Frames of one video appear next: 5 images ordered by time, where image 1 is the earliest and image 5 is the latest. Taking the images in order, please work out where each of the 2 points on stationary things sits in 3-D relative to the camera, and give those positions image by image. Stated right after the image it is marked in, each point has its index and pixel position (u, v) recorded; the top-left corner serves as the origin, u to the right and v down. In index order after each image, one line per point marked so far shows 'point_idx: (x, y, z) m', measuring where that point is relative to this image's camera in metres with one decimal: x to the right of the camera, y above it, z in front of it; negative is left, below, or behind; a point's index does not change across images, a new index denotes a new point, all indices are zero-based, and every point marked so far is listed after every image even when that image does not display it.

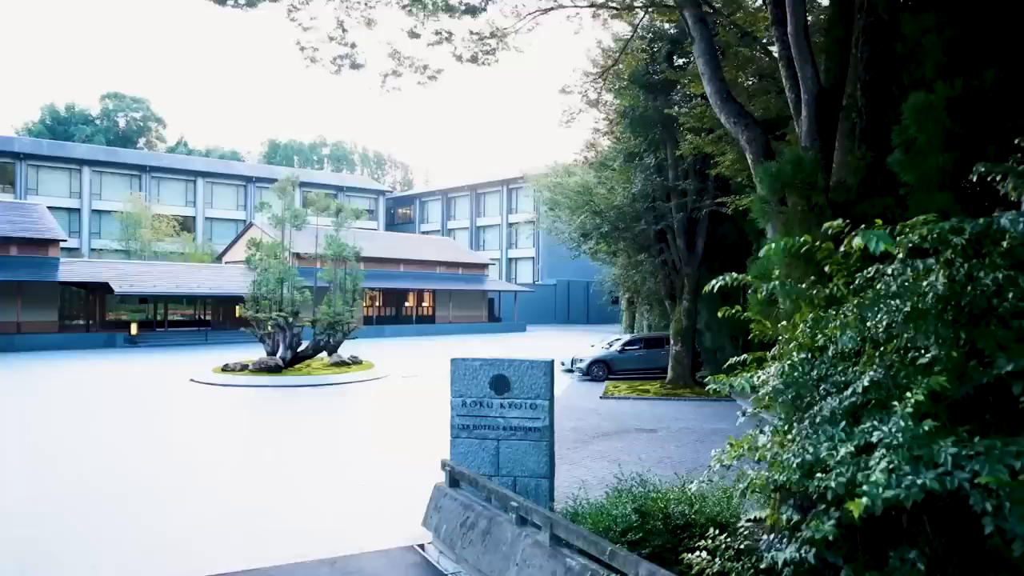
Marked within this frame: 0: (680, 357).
0: (+4.2, -1.7, +18.5) m
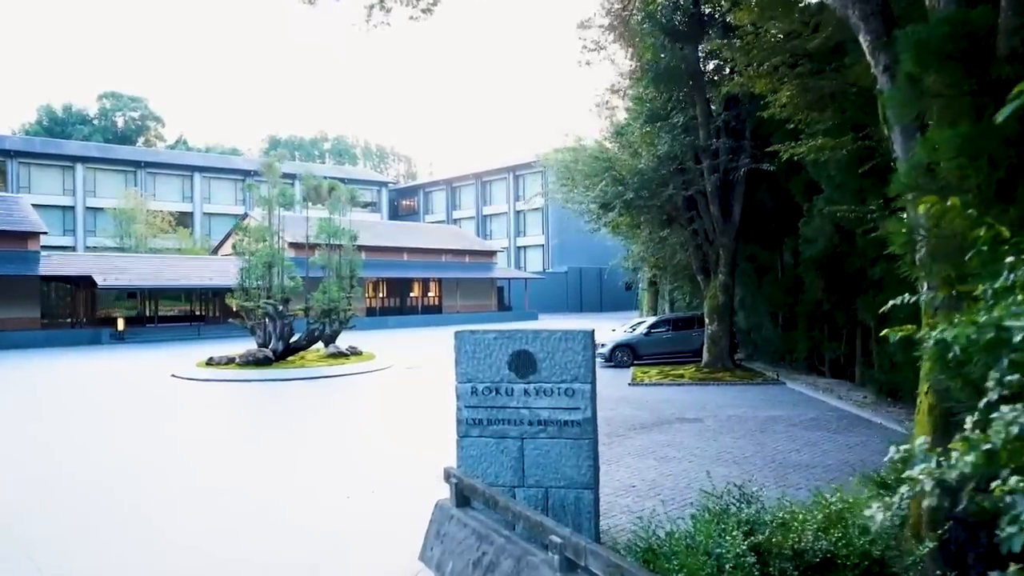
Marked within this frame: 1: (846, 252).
0: (+4.5, -1.1, +16.6) m
1: (+5.9, +0.6, +13.3) m
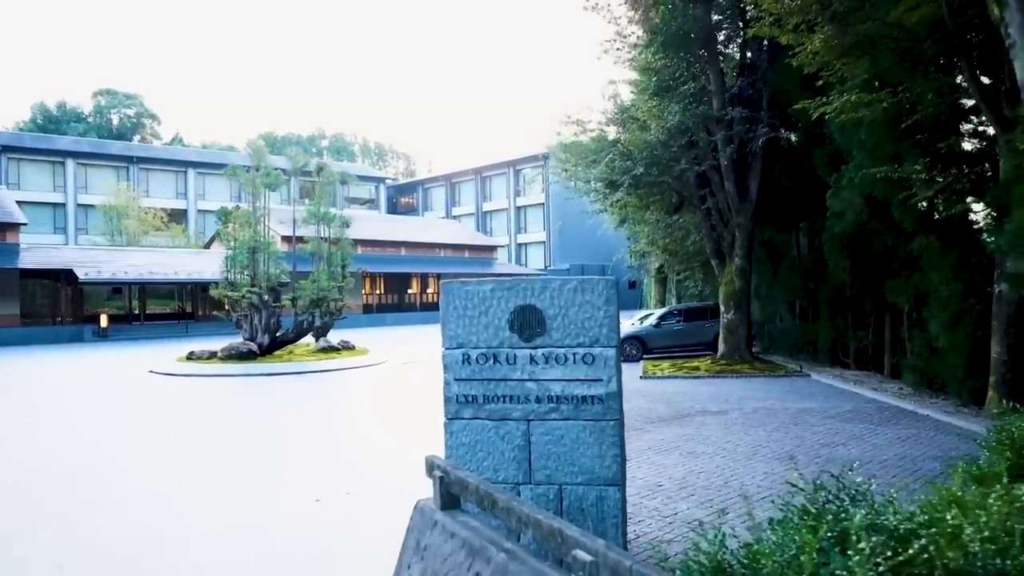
0: (+4.6, -0.8, +15.4) m
1: (+5.9, +1.0, +12.1) m
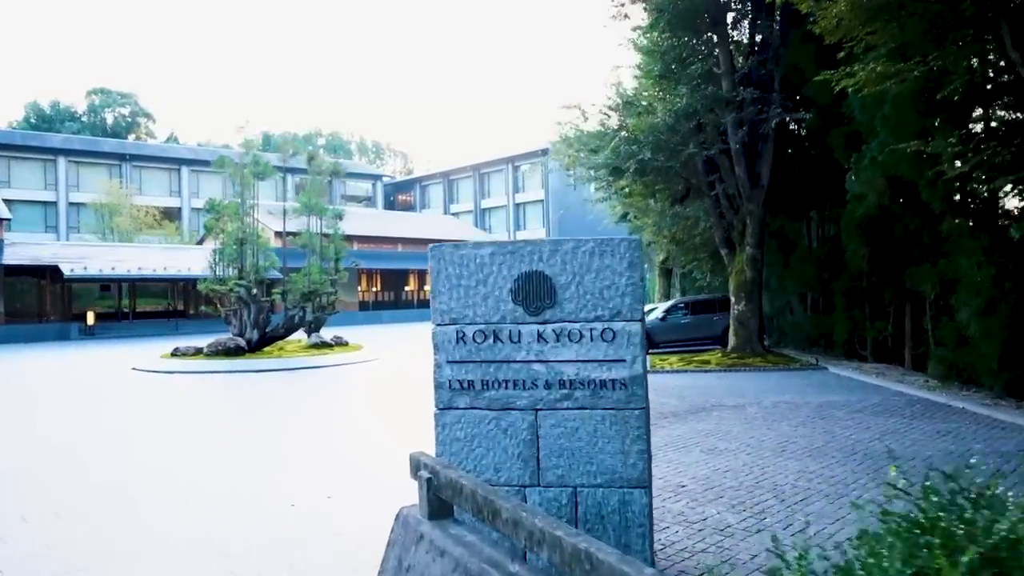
0: (+4.6, -0.6, +14.7) m
1: (+5.9, +1.2, +11.4) m
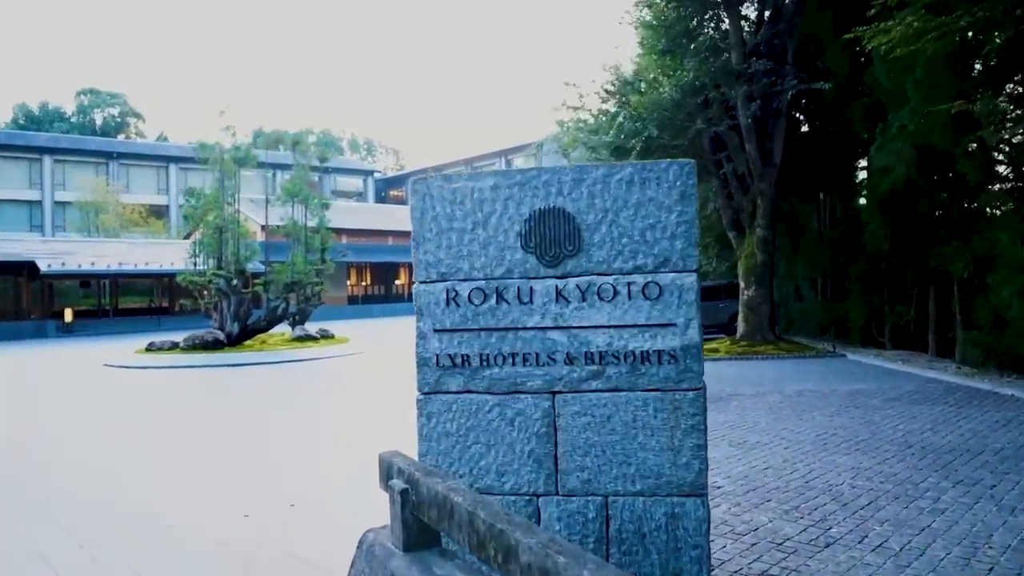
0: (+4.5, -0.3, +13.9) m
1: (+5.9, +1.4, +10.6) m
